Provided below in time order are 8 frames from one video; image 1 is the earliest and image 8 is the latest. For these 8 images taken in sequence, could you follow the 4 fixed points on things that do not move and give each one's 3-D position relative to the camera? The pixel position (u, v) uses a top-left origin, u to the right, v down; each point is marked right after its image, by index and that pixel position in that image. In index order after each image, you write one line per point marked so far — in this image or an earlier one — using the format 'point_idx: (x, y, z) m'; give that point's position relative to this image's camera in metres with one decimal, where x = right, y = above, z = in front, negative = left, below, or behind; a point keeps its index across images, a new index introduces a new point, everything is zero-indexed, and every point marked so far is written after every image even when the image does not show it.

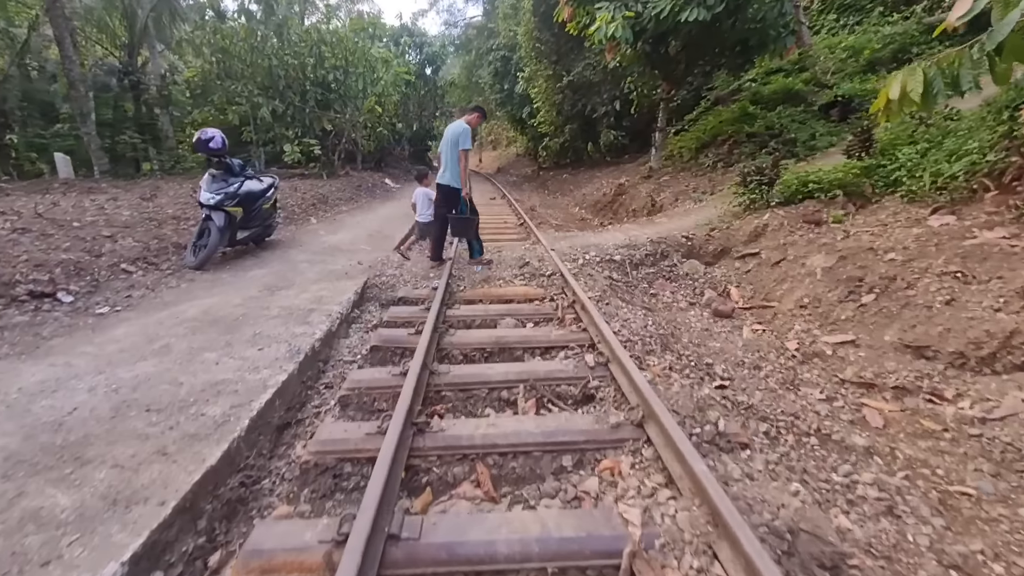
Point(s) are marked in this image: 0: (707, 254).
0: (+2.5, +0.4, +6.1) m
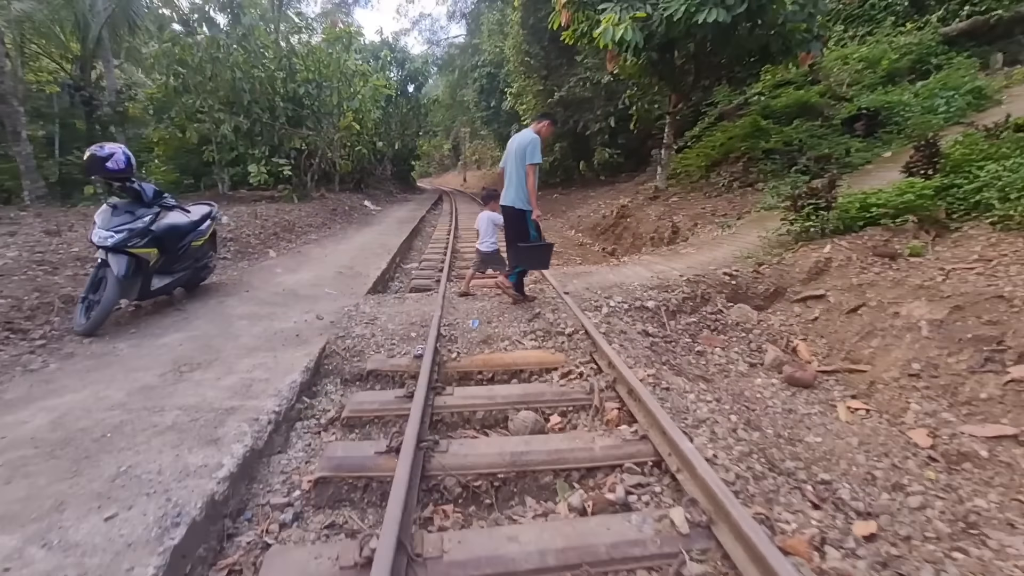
0: (+2.5, -0.1, +4.9) m
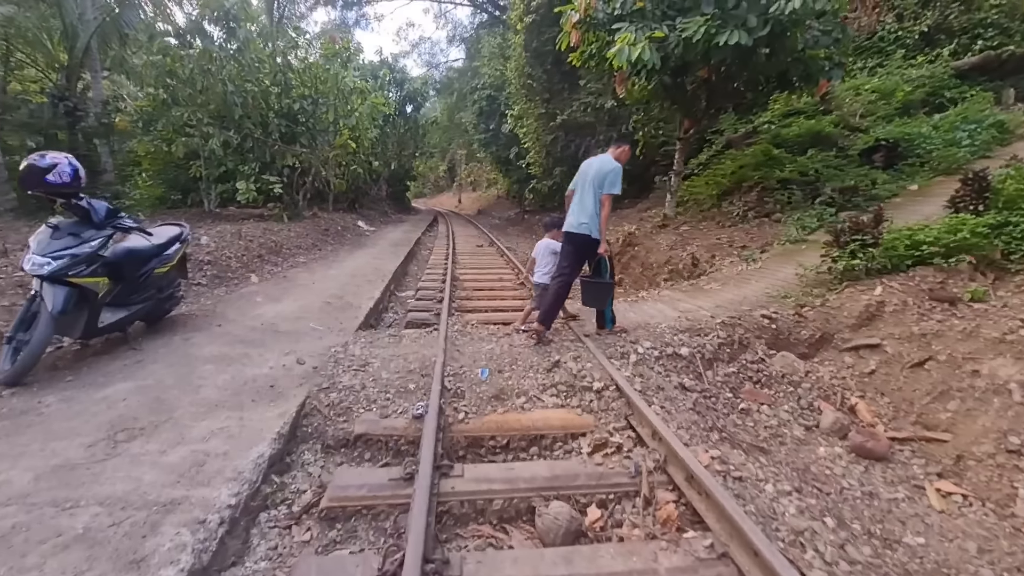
0: (+2.6, -0.5, +4.4) m
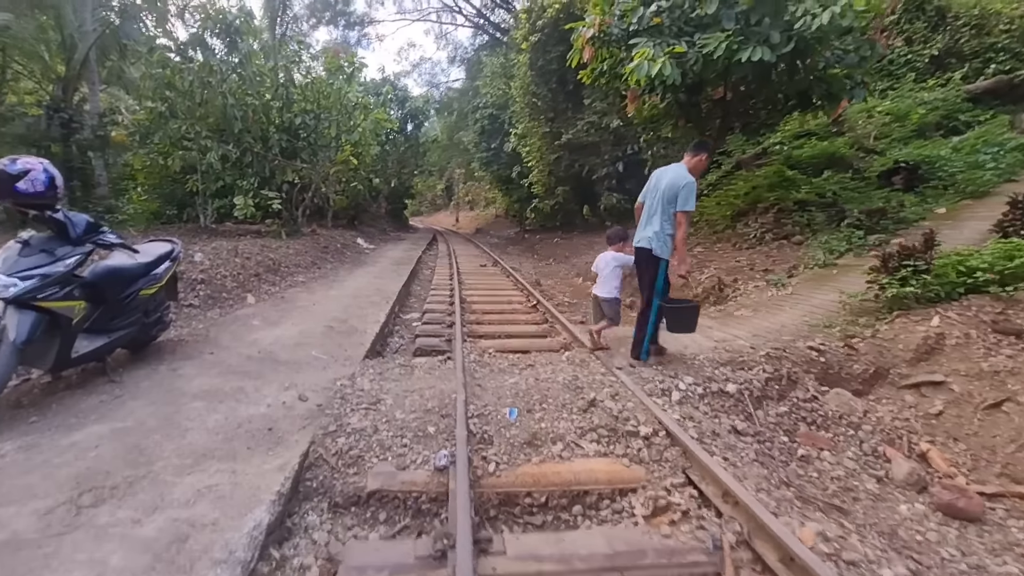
0: (+2.8, -0.7, +4.0) m
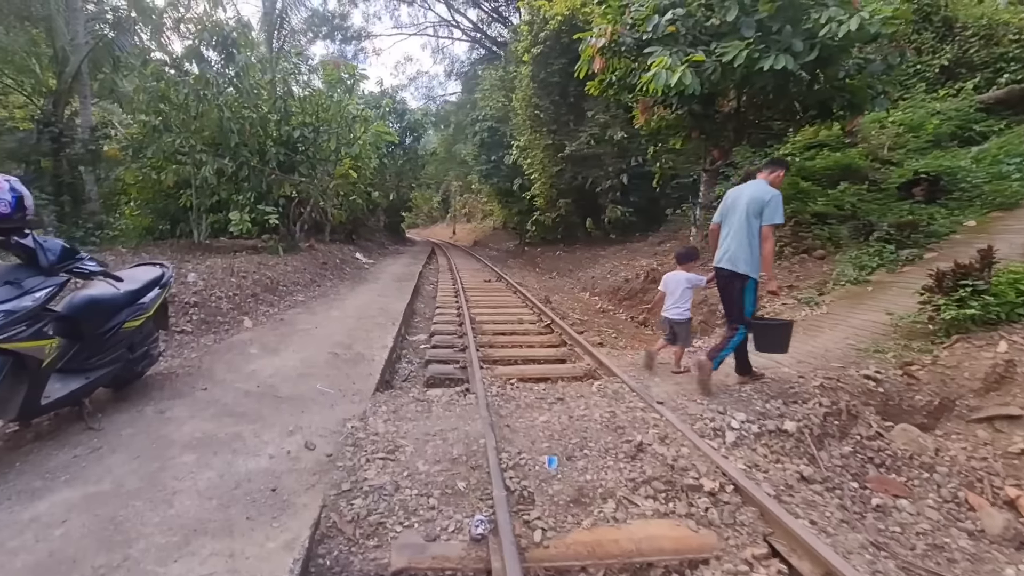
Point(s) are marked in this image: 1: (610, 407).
0: (+3.0, -0.9, +3.6) m
1: (+0.7, -0.9, +3.5) m
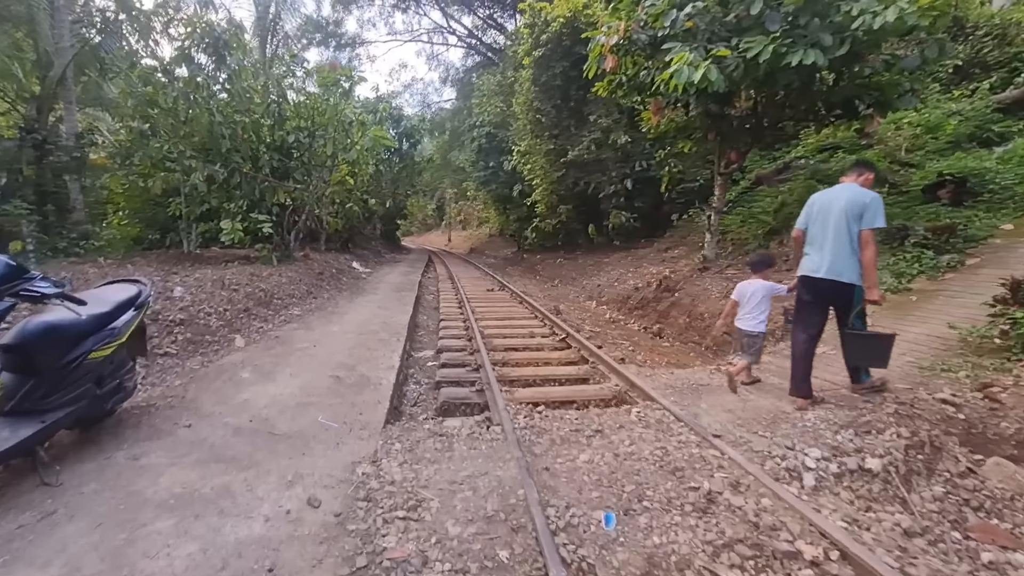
0: (+3.2, -1.0, +3.2) m
1: (+0.9, -1.0, +3.0) m
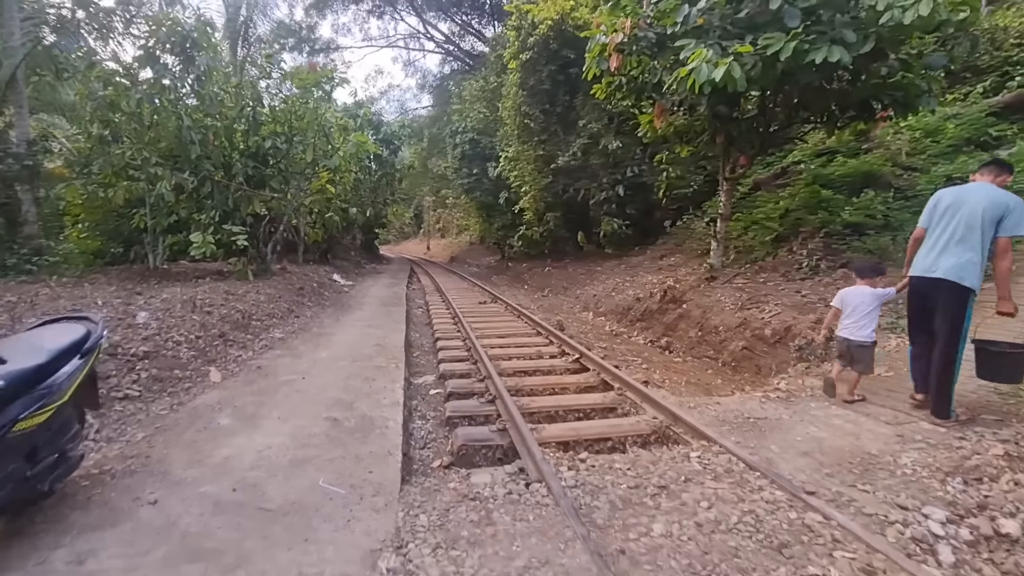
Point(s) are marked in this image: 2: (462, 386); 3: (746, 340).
0: (+3.5, -1.1, +2.8) m
1: (+1.2, -1.1, +2.5) m
2: (-0.5, -1.0, +5.0) m
3: (+3.2, -0.7, +6.7) m
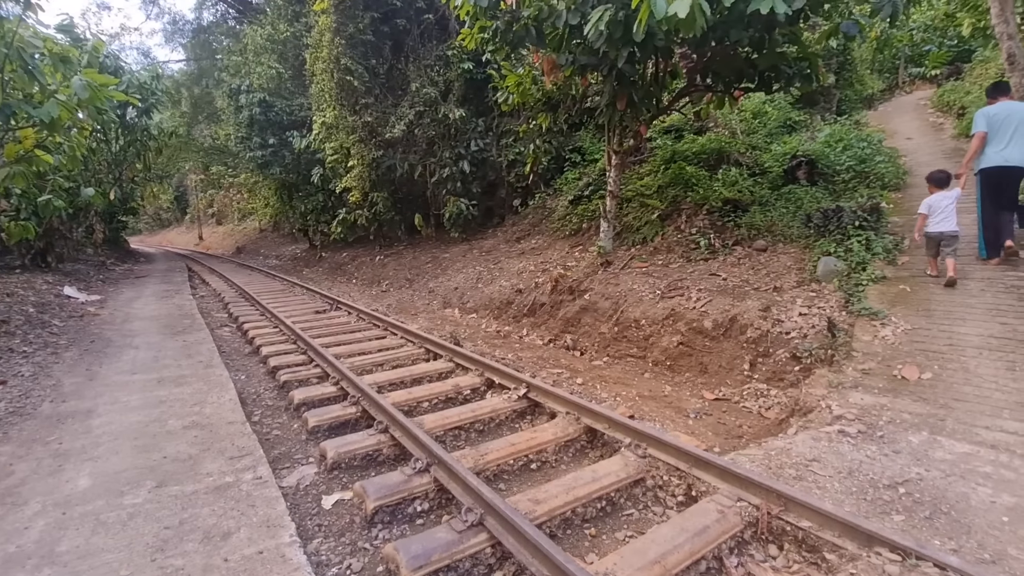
0: (+3.9, -1.0, +2.4) m
1: (+1.8, -1.2, +1.3) m
2: (-0.7, -1.2, +2.9) m
3: (+2.0, -0.6, +5.9) m
